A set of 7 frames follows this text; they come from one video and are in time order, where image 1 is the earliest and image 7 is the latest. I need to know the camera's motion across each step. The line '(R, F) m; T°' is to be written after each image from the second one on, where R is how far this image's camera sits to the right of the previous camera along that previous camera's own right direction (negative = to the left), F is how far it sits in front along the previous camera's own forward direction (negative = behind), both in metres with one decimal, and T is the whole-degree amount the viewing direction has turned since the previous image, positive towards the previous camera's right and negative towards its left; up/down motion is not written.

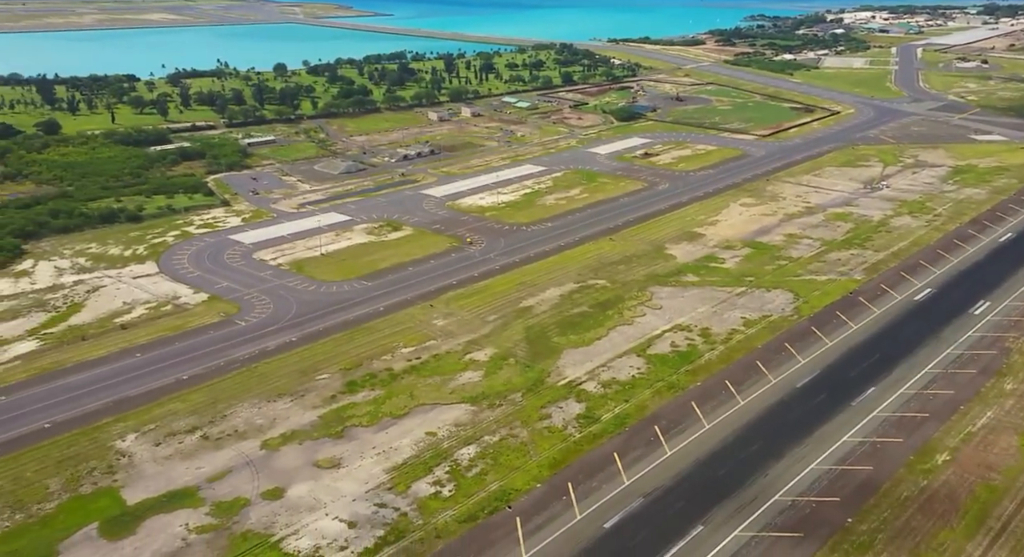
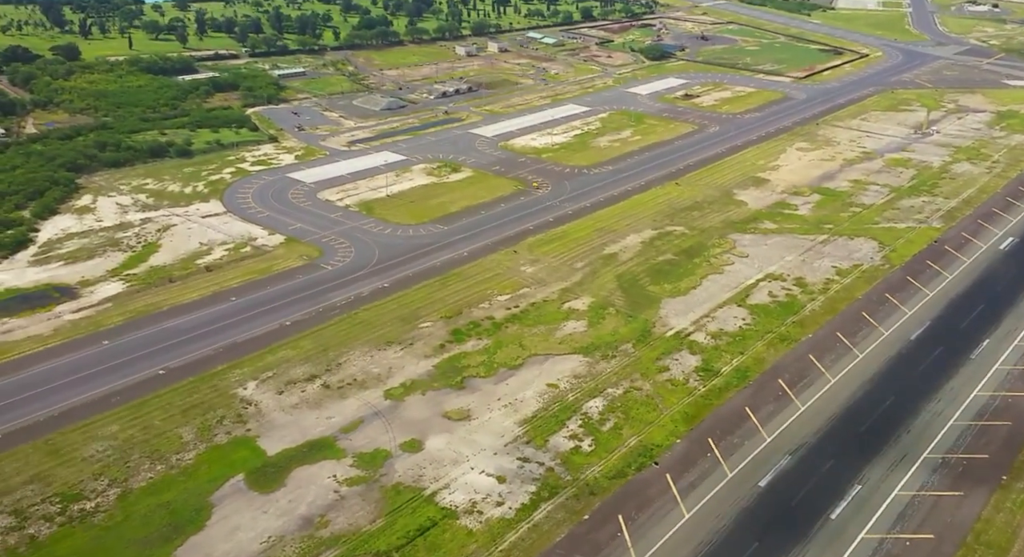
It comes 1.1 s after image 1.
(-3.7, +0.9) m; 0°
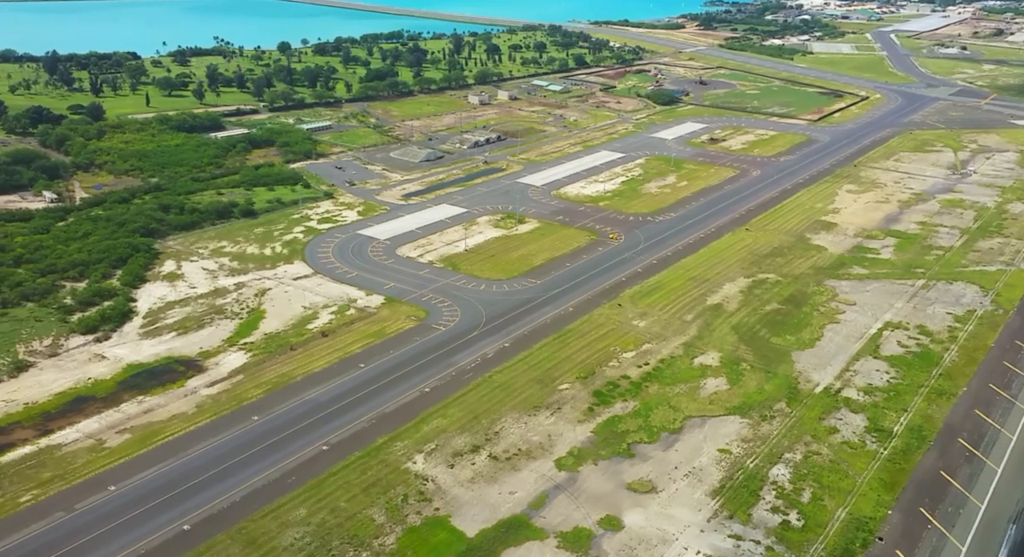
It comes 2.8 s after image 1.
(-5.2, +0.9) m; +1°
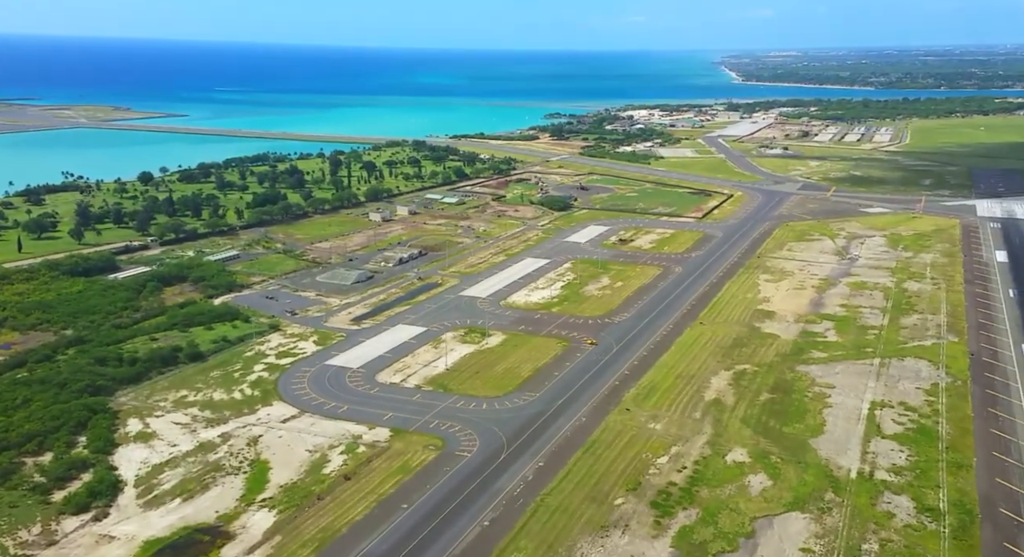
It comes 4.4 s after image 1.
(-5.1, +0.7) m; +10°
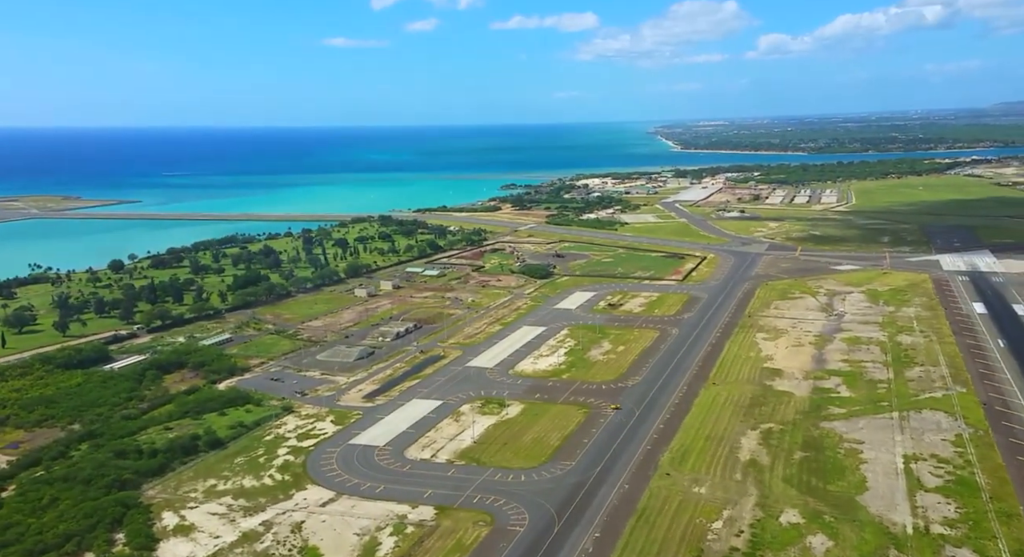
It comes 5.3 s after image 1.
(-2.7, 0.0) m; +2°
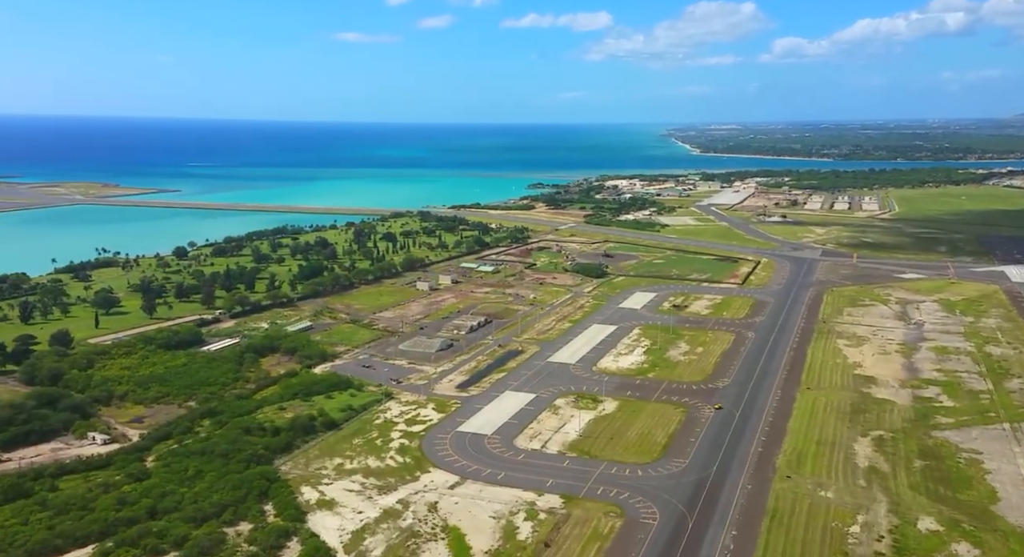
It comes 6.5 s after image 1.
(-3.8, -0.5) m; -3°
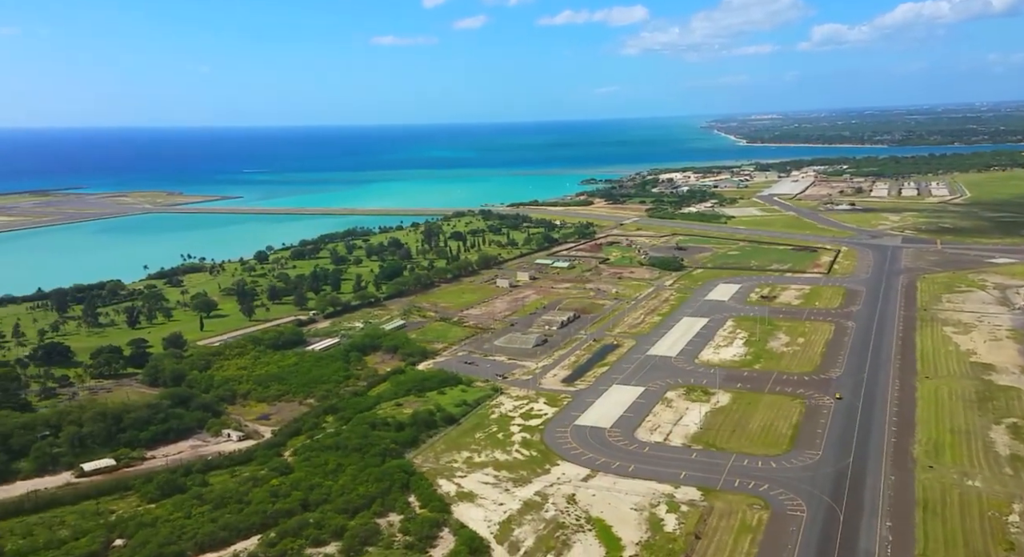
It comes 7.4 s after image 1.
(-2.7, -0.1) m; -5°
